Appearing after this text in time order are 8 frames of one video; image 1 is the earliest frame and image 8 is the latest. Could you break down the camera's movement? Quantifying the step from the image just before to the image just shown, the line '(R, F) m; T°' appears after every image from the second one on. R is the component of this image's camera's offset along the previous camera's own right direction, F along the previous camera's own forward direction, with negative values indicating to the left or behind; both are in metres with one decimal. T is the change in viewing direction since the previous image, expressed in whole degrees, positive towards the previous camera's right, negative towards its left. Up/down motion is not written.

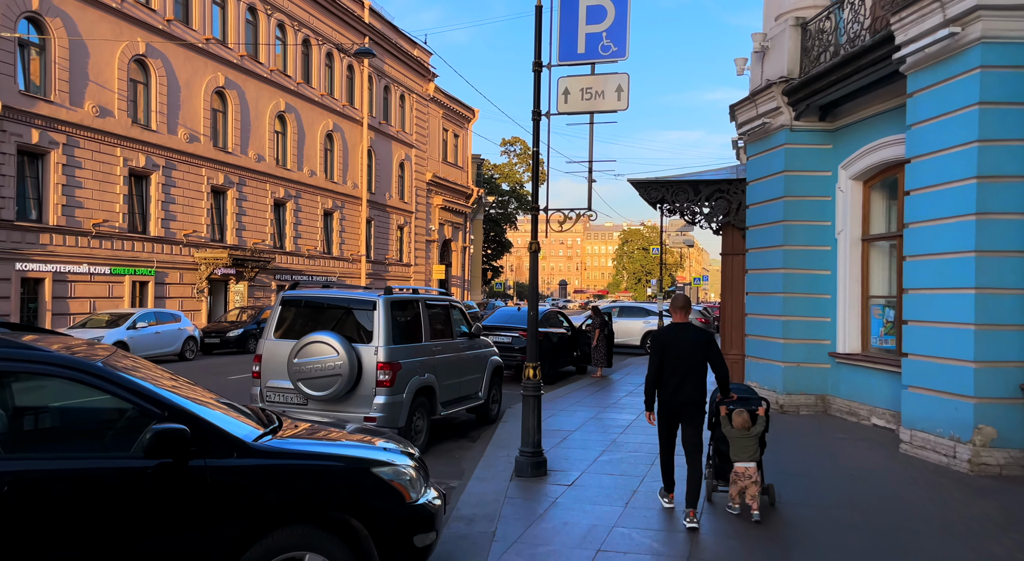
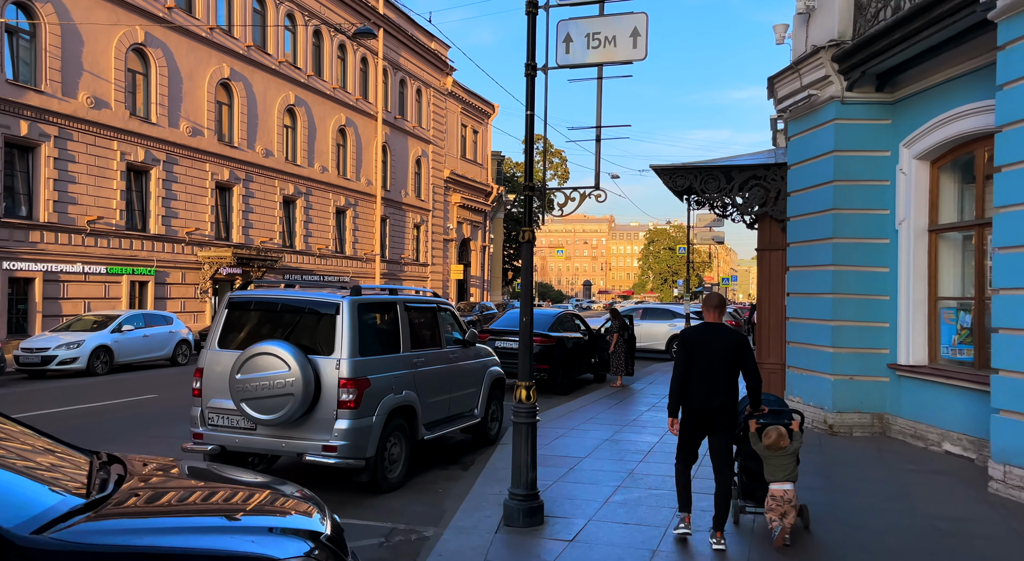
(+0.3, +1.5) m; -2°
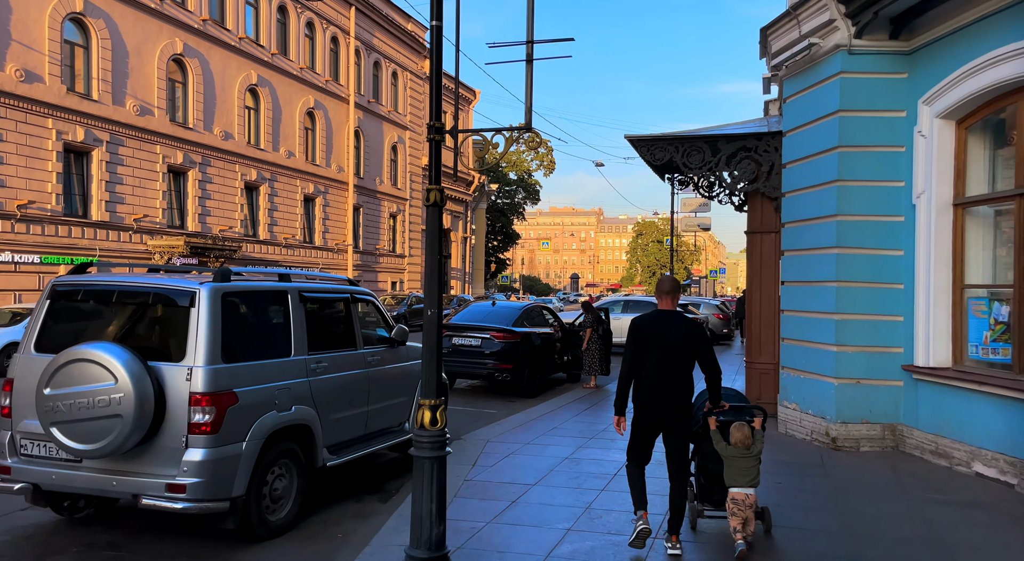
(+0.5, +1.6) m; +1°
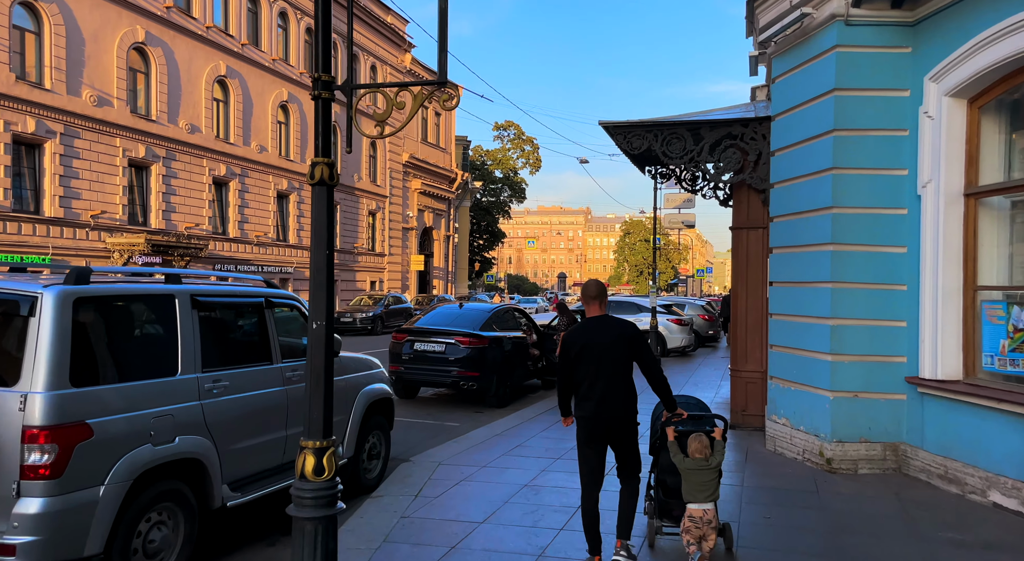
(+0.3, +1.0) m; +1°
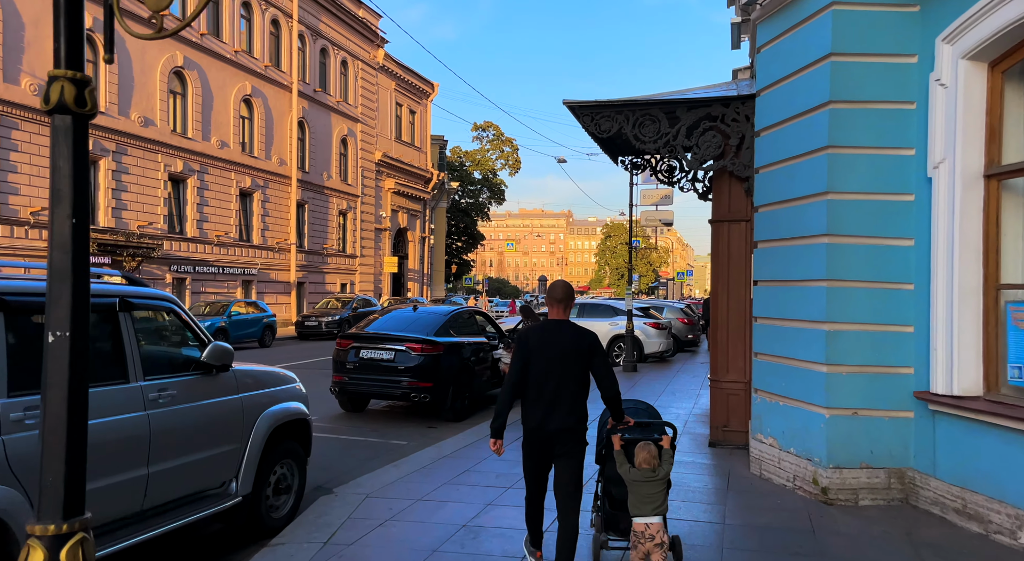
(+0.3, +1.1) m; +1°
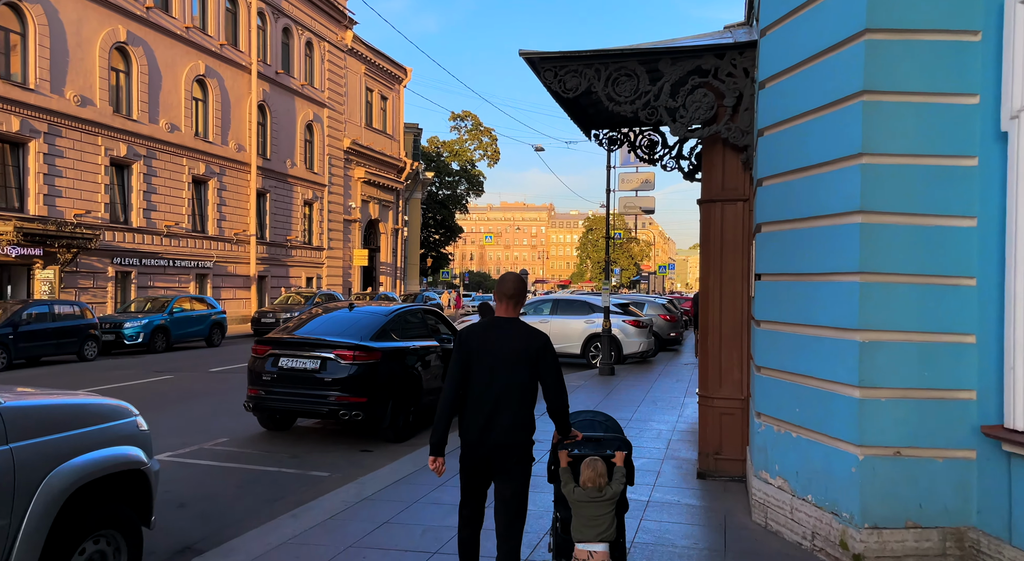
(+0.3, +1.7) m; +1°
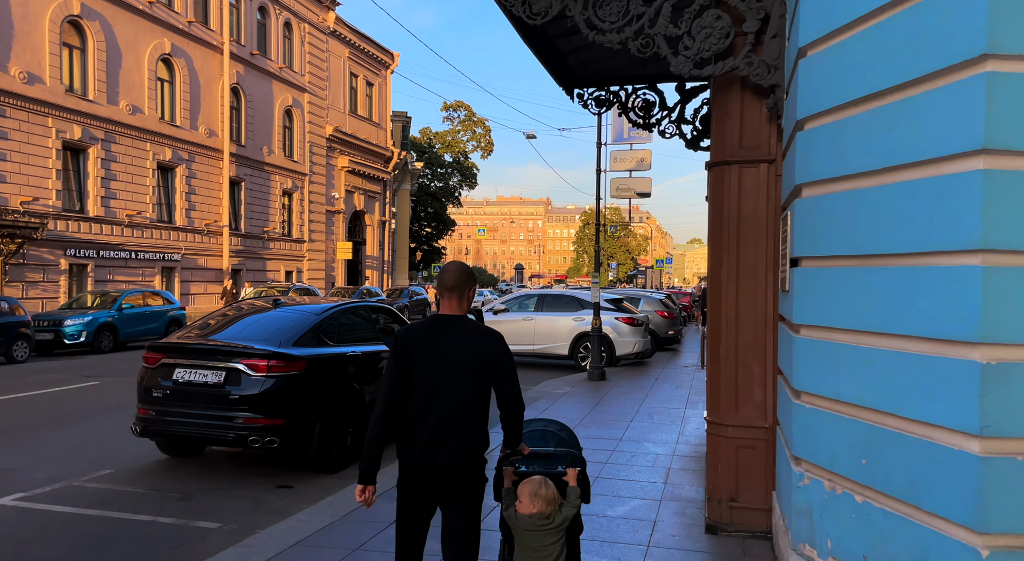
(+0.3, +1.8) m; 0°
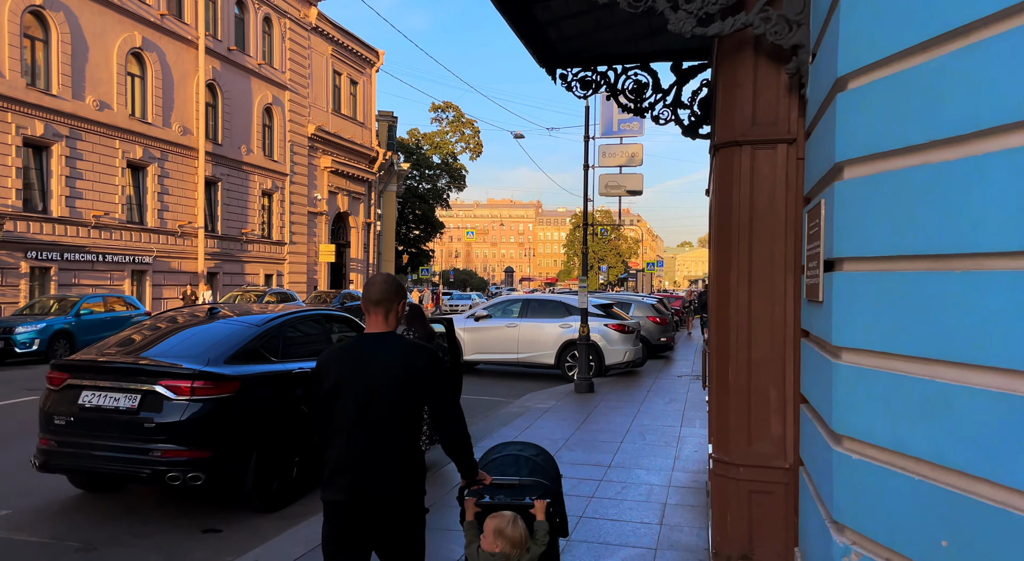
(+0.2, +1.0) m; +1°
